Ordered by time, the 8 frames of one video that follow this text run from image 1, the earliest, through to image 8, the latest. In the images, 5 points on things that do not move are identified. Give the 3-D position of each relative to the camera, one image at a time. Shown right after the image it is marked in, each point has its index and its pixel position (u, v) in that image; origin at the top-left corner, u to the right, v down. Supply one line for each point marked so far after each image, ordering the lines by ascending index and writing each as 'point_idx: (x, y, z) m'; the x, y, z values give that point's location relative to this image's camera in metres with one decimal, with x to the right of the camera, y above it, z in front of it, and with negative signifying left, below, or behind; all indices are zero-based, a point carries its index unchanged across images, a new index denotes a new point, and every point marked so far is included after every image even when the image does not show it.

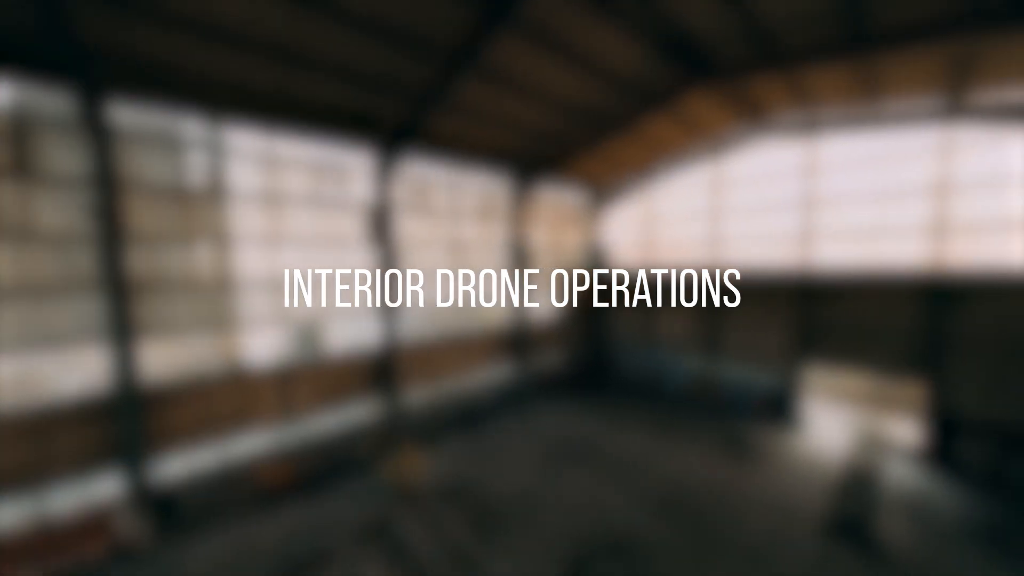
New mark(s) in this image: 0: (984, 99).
0: (+17.0, +6.8, +11.2) m
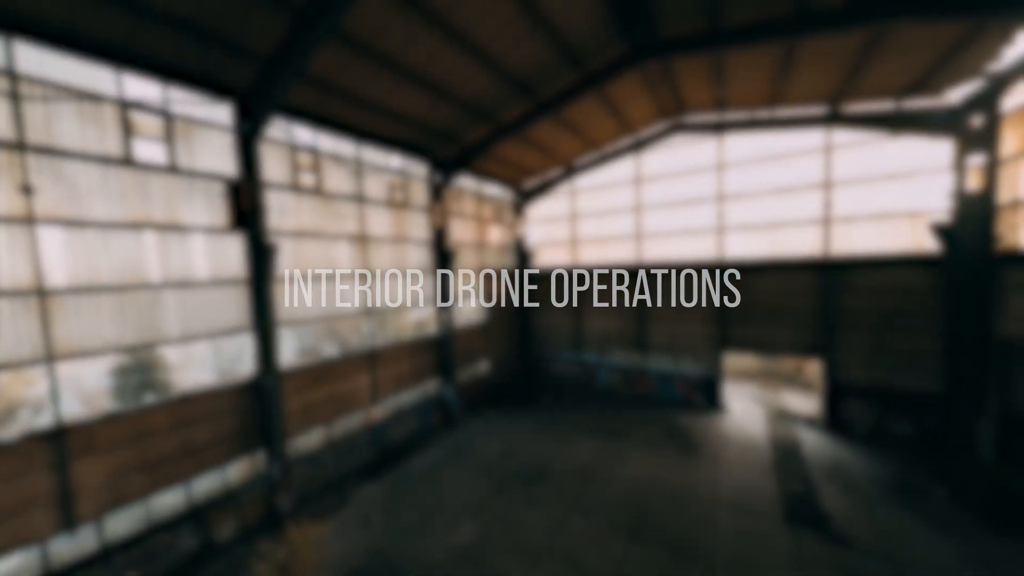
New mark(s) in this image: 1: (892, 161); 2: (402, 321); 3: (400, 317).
0: (+14.3, +7.5, +13.1) m
1: (+15.2, +5.2, +12.6) m
2: (-5.0, -1.5, +14.1) m
3: (-4.9, -1.3, +14.3) m
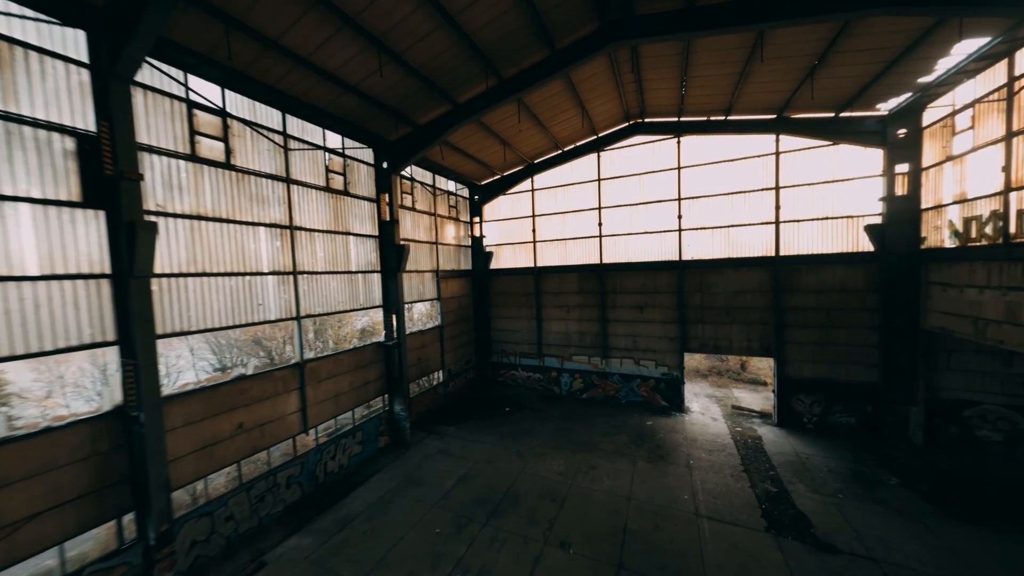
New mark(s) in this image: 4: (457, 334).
0: (+12.7, +7.5, +13.8) m
1: (+13.7, +5.2, +13.4) m
2: (-6.5, -1.6, +11.9) m
3: (-6.4, -1.3, +12.0) m
4: (-3.5, -2.7, +18.5) m
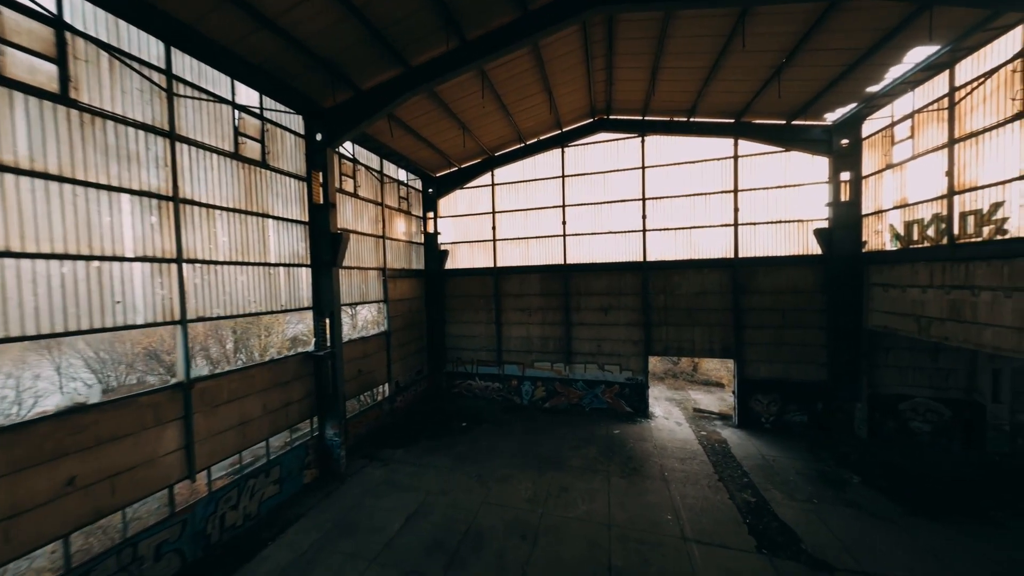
0: (+11.0, +7.5, +14.1) m
1: (+12.1, +5.2, +13.8) m
2: (-7.7, -1.4, +9.2) m
3: (-7.6, -1.2, +9.4) m
4: (-5.7, -2.7, +16.2) m
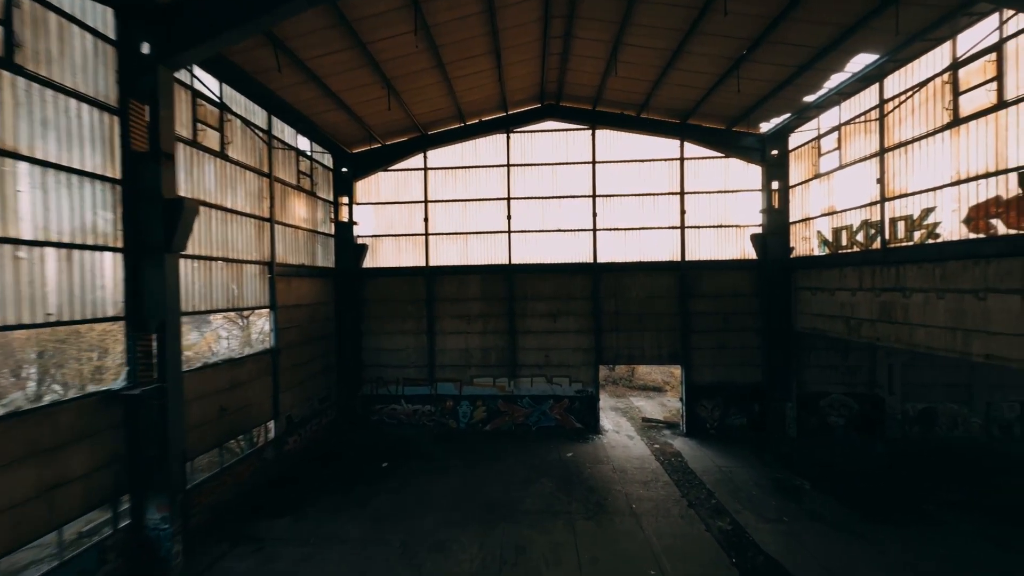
0: (+8.5, +7.3, +14.1) m
1: (+9.6, +5.0, +14.0) m
2: (-8.7, -1.4, +4.9) m
3: (-8.7, -1.1, +5.2) m
4: (-8.3, -2.8, +12.2) m
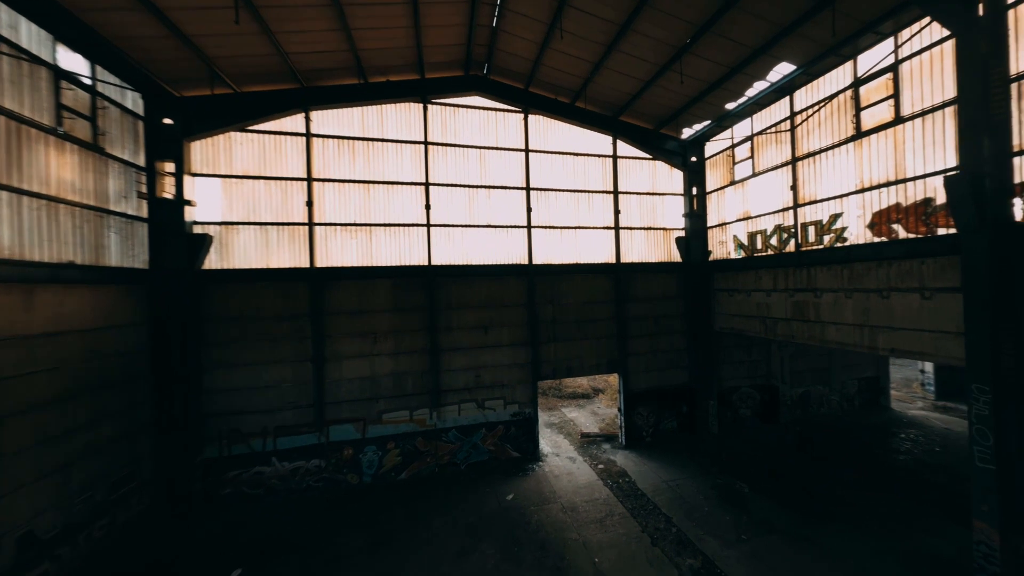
0: (+5.2, +7.2, +13.7) m
1: (+6.3, +4.9, +13.9) m
2: (-8.6, -1.6, 0.0) m
3: (-8.6, -1.3, +0.2) m
4: (-10.2, -3.1, +7.0) m
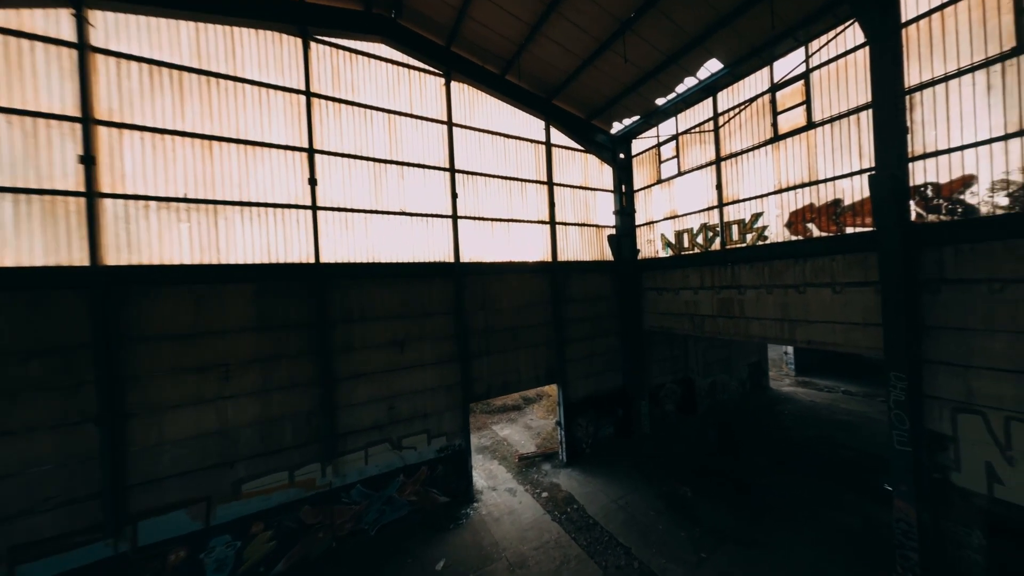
0: (+2.0, +7.2, +12.7) m
1: (+3.0, +4.9, +13.2) m
2: (-7.4, -1.8, -4.3) m
3: (-7.5, -1.5, -4.1) m
4: (-10.8, -3.4, +2.0) m
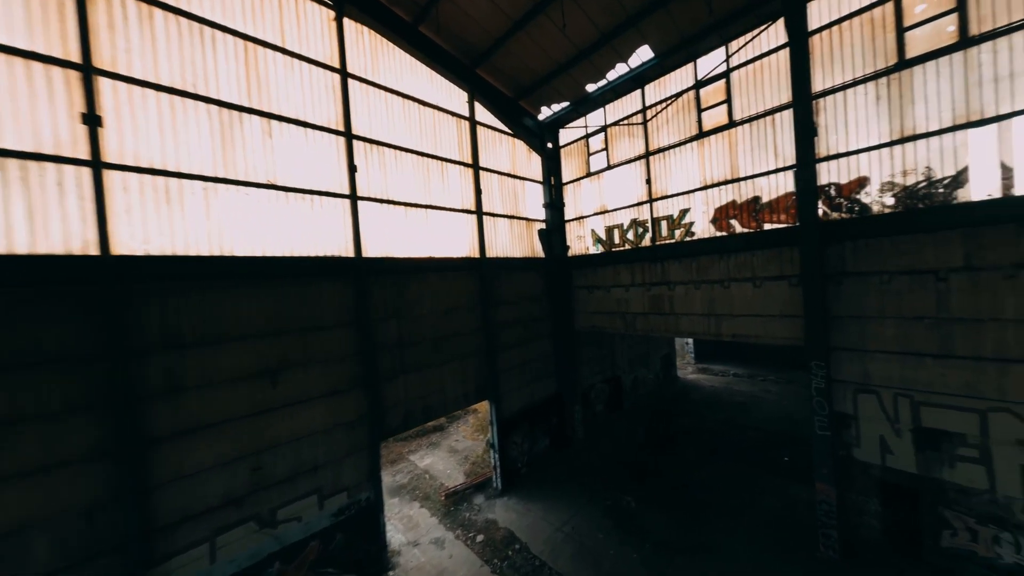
0: (-1.0, +7.1, +11.1) m
1: (0.0, +4.9, +11.8) m
2: (-5.3, -1.9, -7.7) m
3: (-5.5, -1.6, -7.6) m
4: (-10.2, -3.6, -2.5) m
